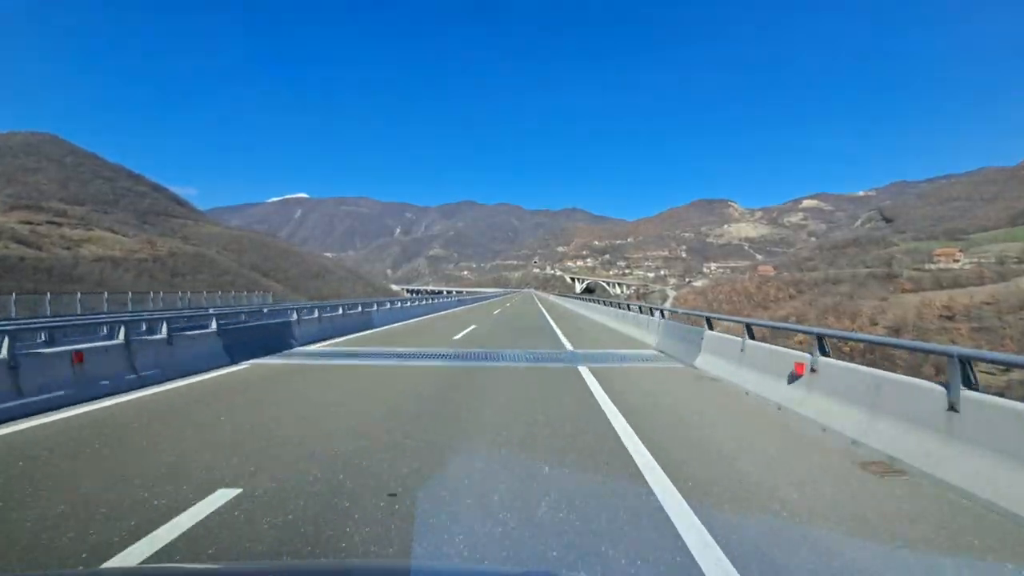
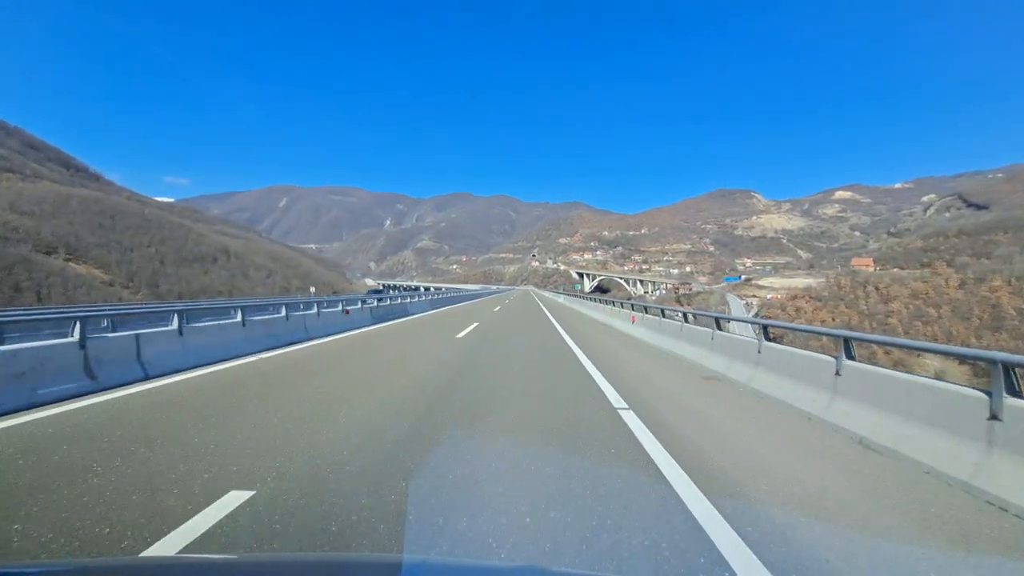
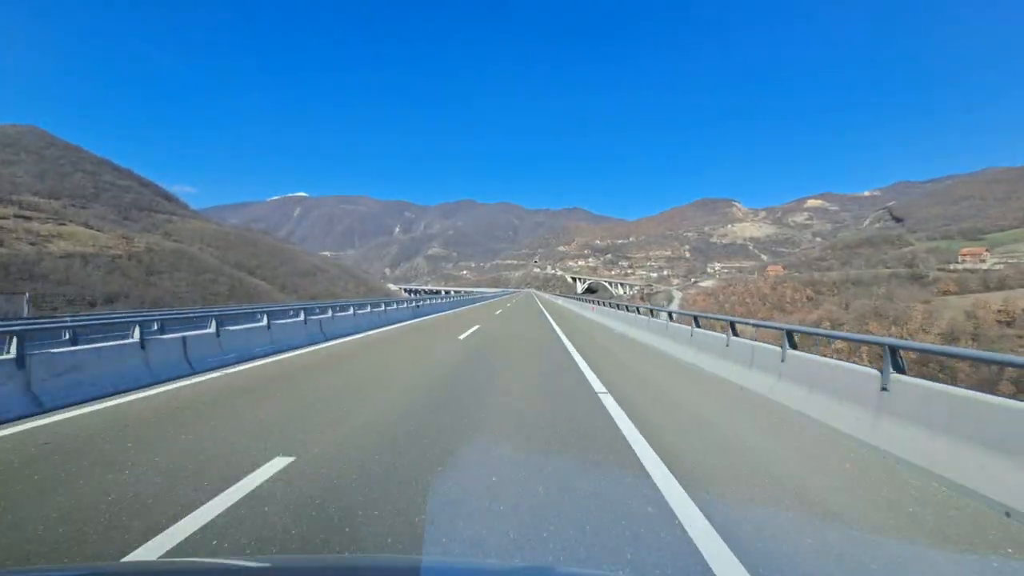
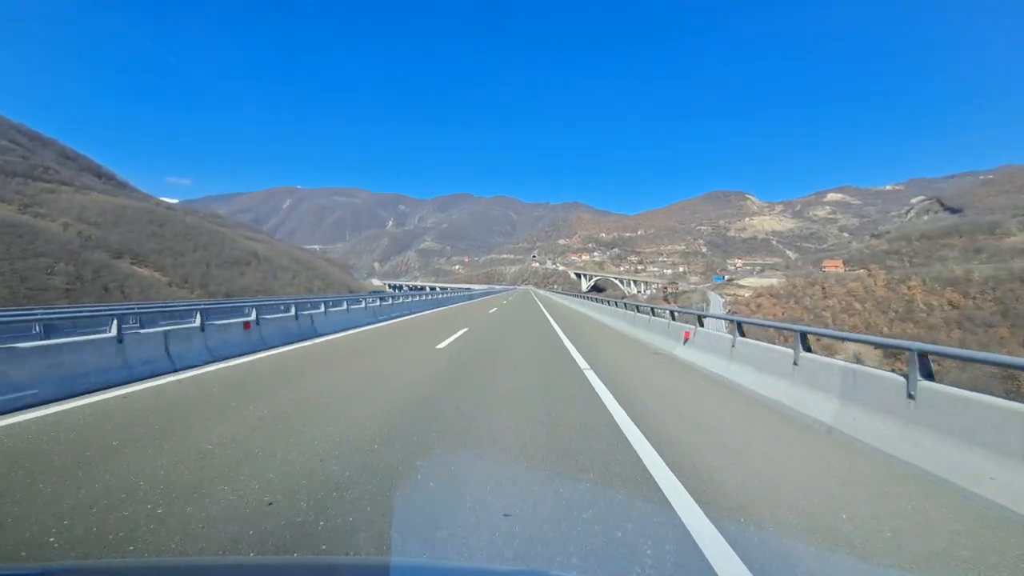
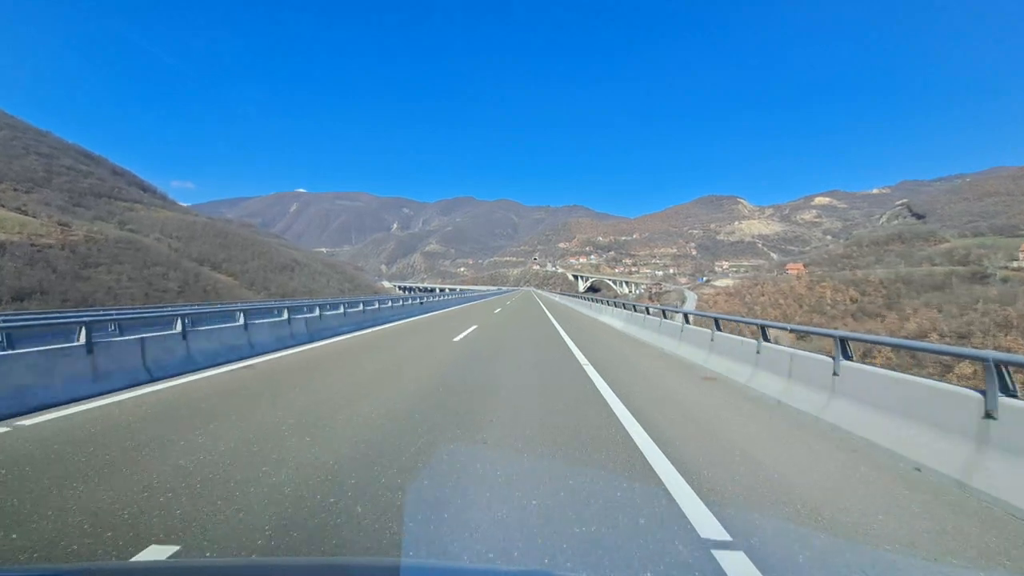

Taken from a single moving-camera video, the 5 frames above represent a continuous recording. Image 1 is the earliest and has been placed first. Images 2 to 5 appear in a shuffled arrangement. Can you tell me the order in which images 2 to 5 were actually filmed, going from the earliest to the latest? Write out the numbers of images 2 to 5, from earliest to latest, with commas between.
3, 5, 4, 2
